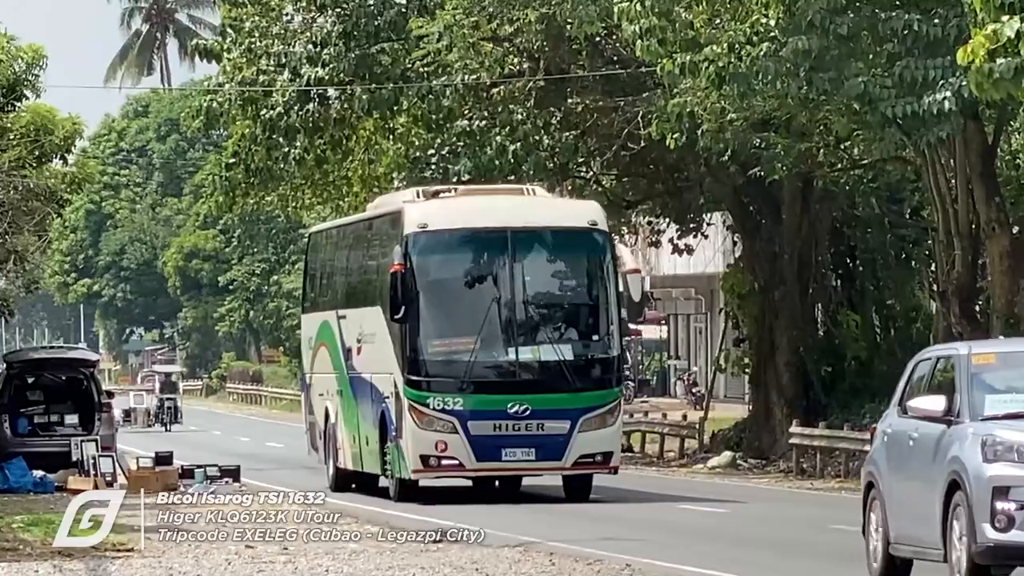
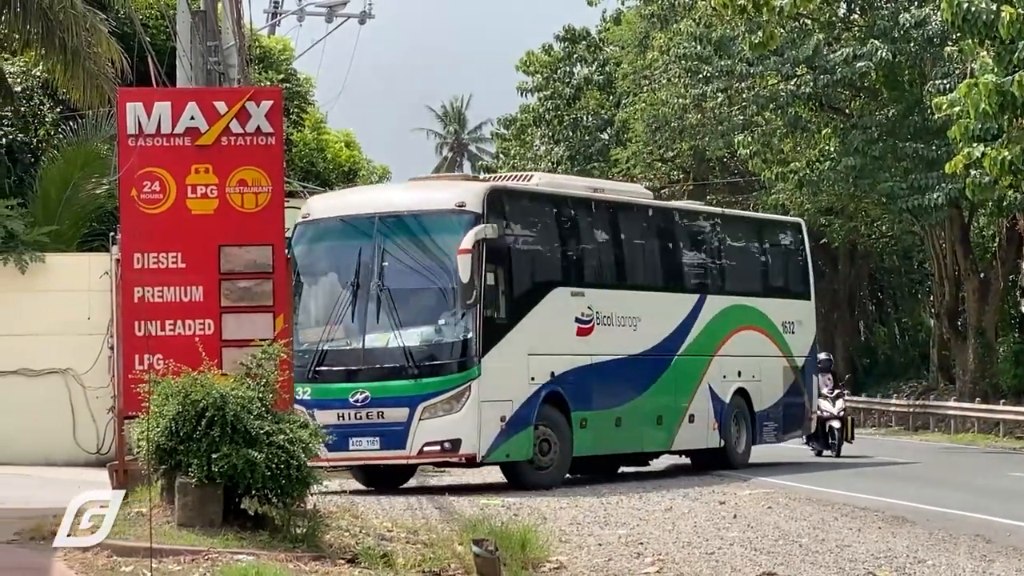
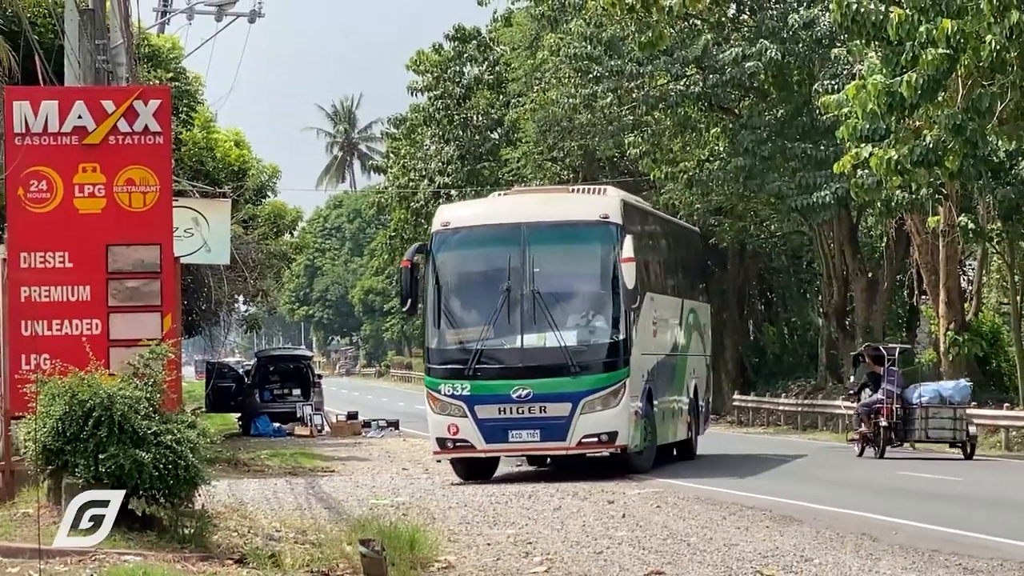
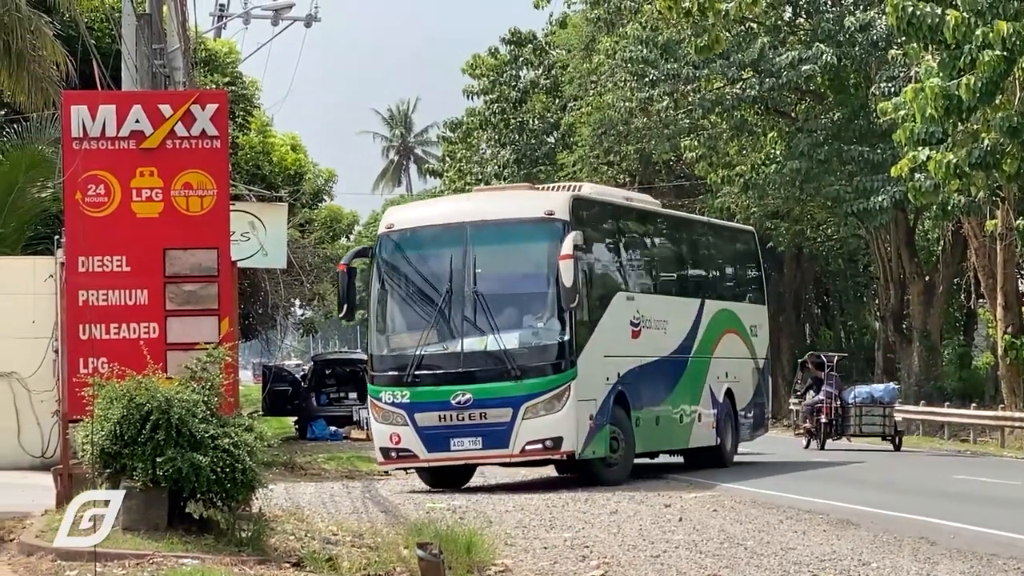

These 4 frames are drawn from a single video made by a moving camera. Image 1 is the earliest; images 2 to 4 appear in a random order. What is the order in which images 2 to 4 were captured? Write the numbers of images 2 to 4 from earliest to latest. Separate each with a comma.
3, 4, 2
